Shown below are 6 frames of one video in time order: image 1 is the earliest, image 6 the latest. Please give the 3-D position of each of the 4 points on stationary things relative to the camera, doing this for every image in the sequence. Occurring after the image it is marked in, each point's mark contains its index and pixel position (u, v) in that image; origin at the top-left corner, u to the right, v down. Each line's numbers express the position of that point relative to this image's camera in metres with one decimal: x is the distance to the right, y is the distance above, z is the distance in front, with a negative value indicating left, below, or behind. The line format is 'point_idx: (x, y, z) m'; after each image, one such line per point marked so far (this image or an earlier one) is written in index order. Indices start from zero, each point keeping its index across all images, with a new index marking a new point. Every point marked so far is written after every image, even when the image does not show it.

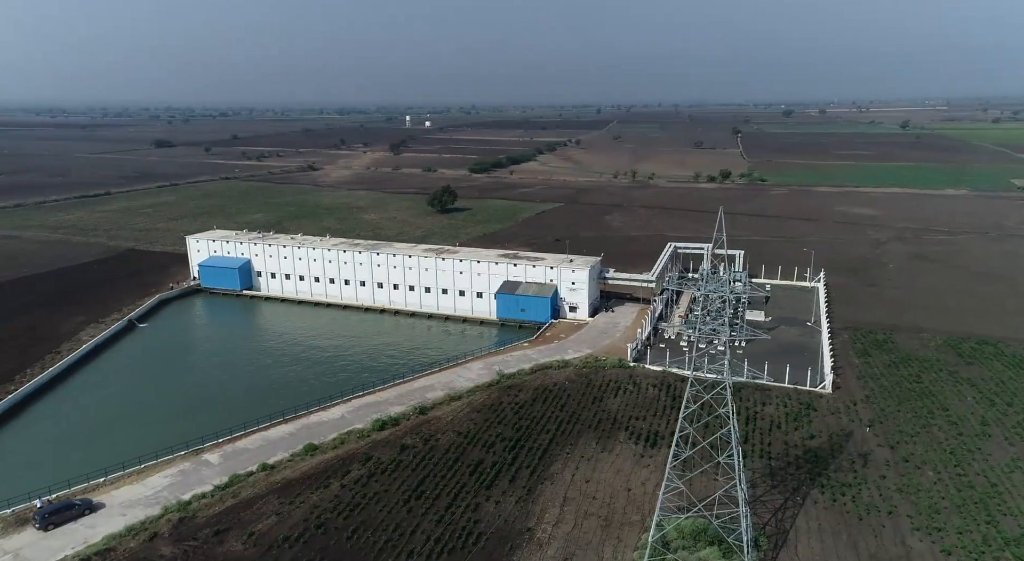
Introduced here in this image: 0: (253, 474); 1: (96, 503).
0: (-6.6, -5.0, +18.3) m
1: (-10.0, -5.3, +17.1) m
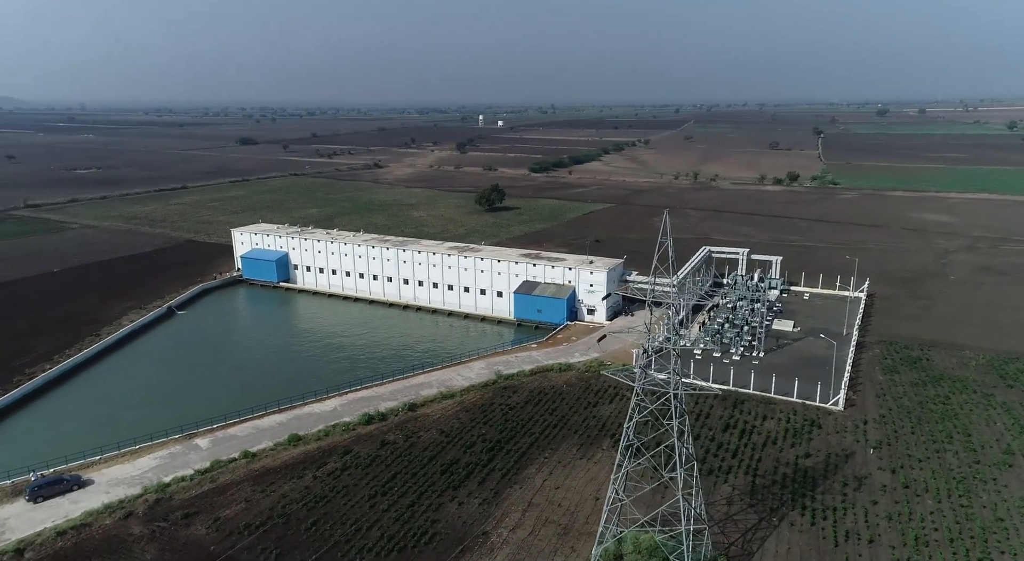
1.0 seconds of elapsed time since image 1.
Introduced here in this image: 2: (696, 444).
0: (-7.4, -4.8, +18.9) m
1: (-10.8, -5.1, +18.1) m
2: (+5.2, -4.6, +19.9) m
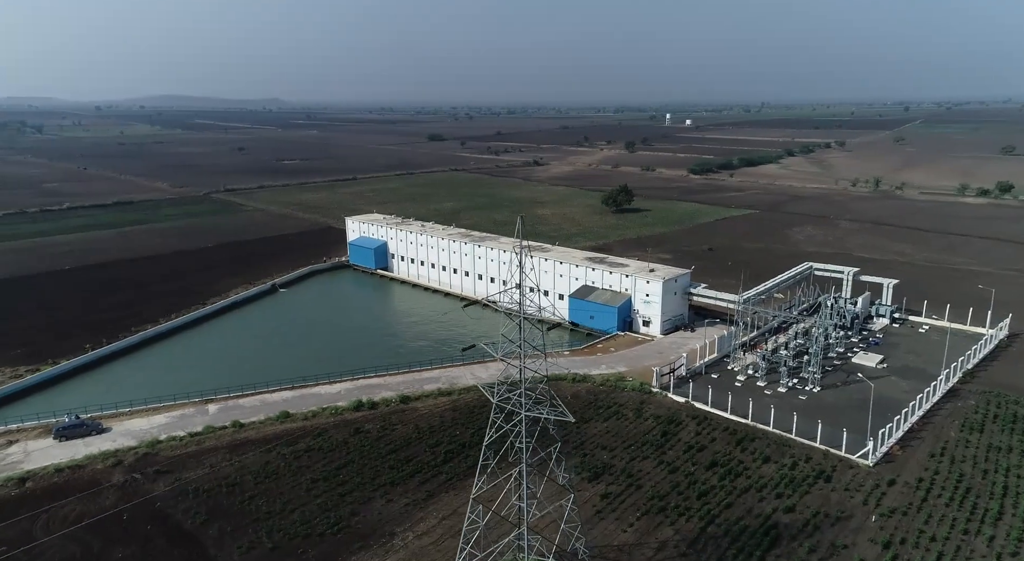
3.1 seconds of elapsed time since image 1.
0: (-8.3, -4.3, +20.6) m
1: (-11.9, -4.3, +20.8) m
2: (+3.9, -5.0, +18.0) m
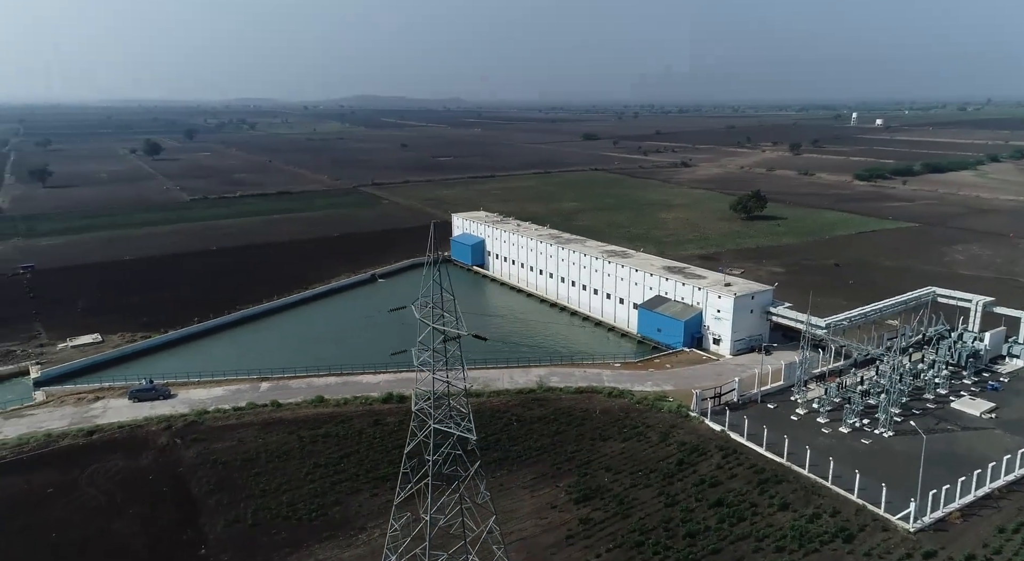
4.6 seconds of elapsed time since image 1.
0: (-7.7, -3.9, +22.1) m
1: (-11.1, -3.7, +23.2) m
2: (+3.5, -5.4, +16.6) m
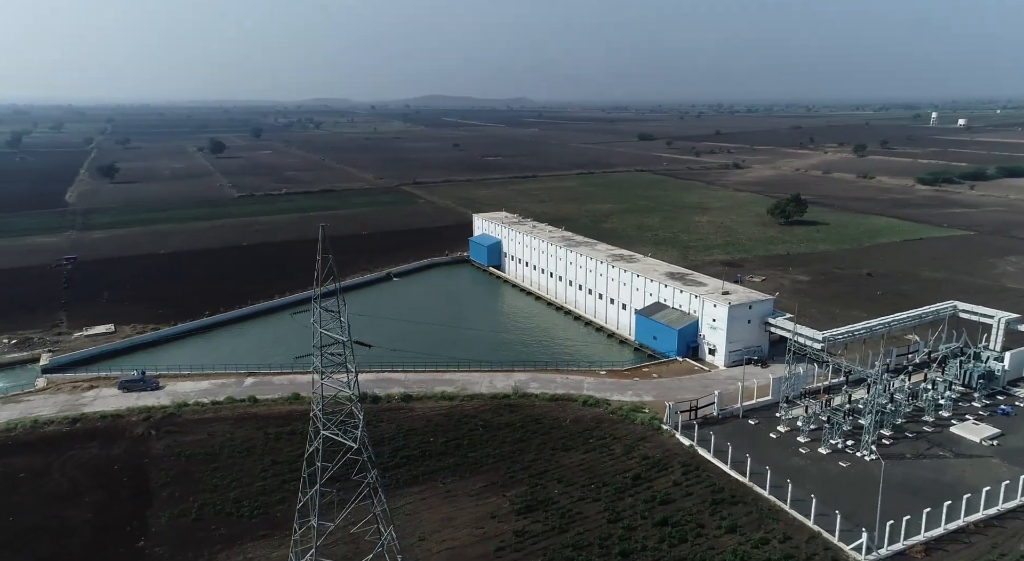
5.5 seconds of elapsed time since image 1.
0: (-8.5, -3.8, +22.6) m
1: (-11.8, -3.6, +24.0) m
2: (+2.0, -5.5, +16.0) m
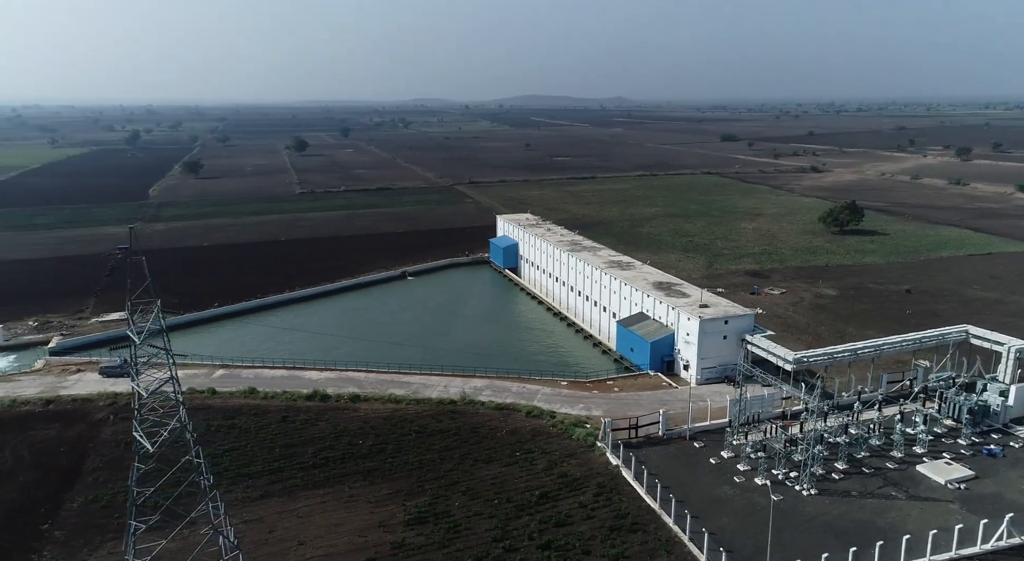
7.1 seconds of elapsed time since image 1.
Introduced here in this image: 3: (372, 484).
0: (-10.0, -3.7, +23.4) m
1: (-13.0, -3.3, +25.2) m
2: (-0.6, -5.7, +15.3) m
3: (-3.5, -5.1, +17.9) m
